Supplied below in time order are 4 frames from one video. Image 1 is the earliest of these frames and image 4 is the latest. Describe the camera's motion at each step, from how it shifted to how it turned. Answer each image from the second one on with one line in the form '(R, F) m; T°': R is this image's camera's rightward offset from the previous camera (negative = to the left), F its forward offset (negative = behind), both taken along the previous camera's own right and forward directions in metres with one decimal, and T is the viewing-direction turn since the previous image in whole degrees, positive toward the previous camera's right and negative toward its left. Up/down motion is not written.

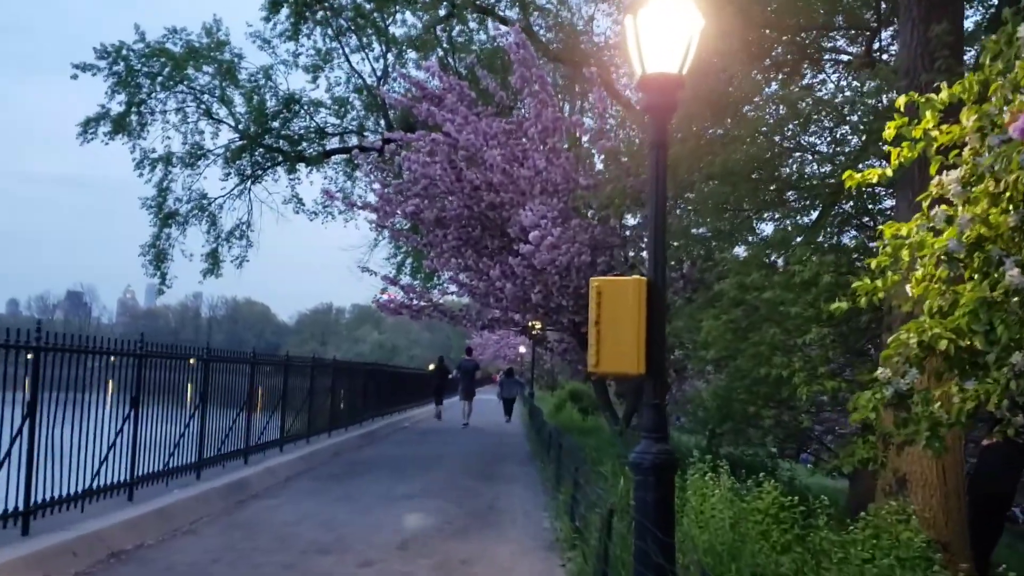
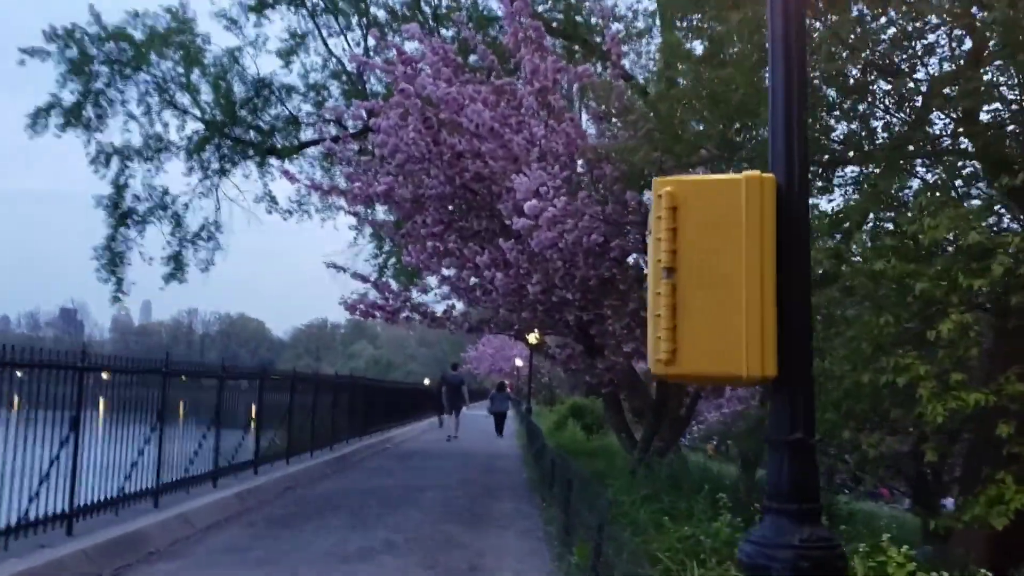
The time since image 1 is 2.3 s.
(0.0, +2.7) m; 0°
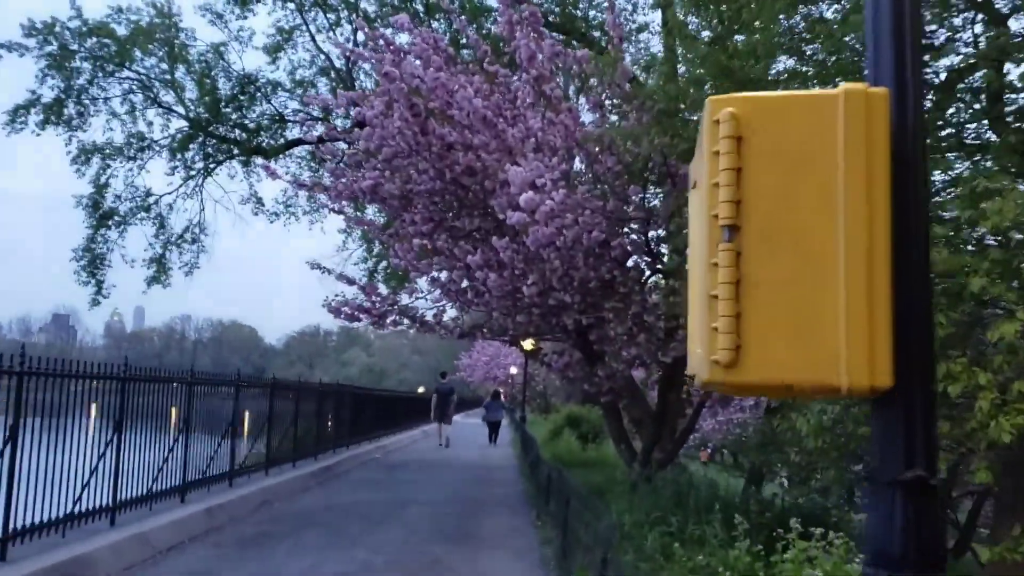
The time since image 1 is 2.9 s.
(0.0, +0.8) m; 0°
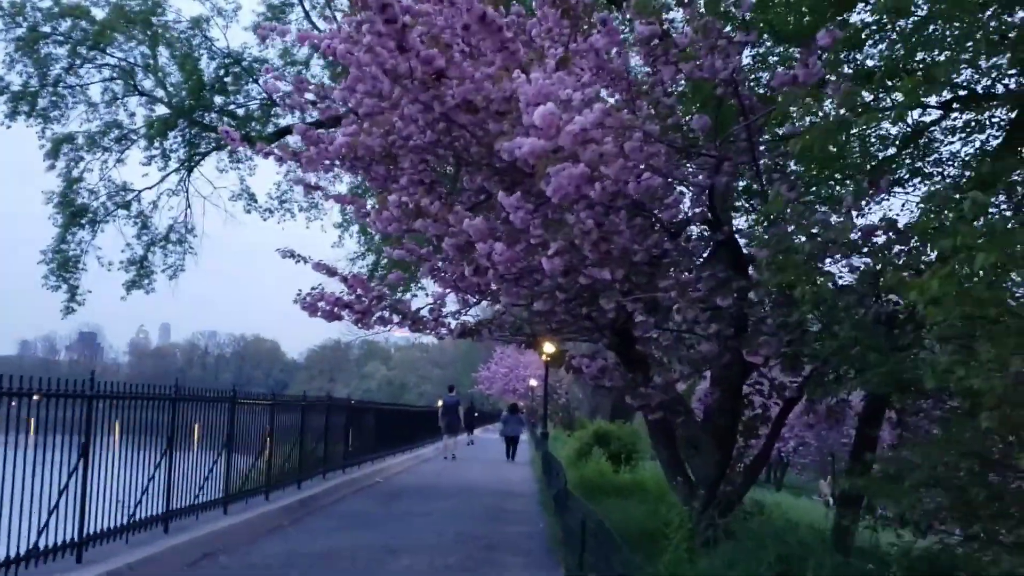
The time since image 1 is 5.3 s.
(0.0, +2.8) m; -1°
